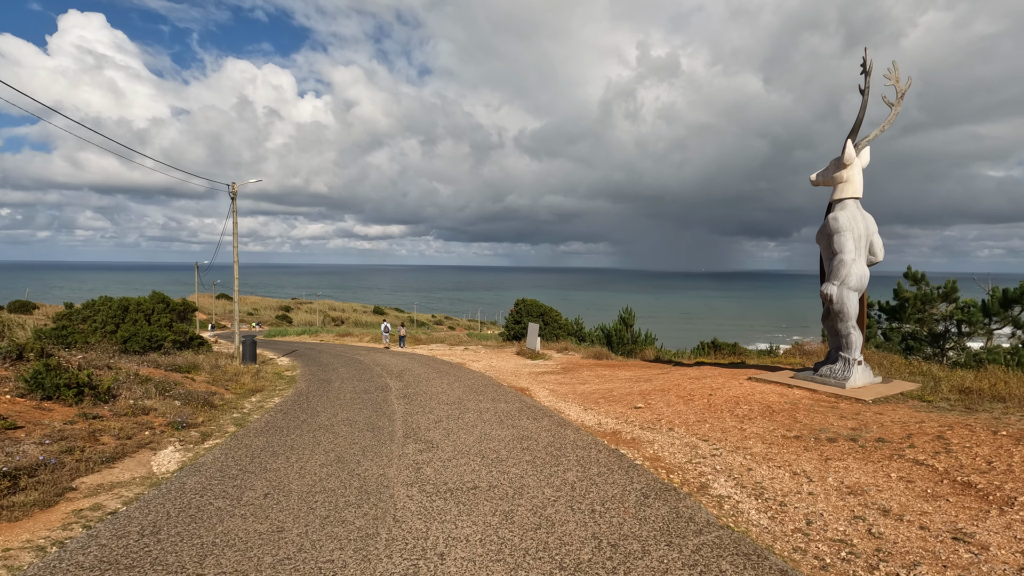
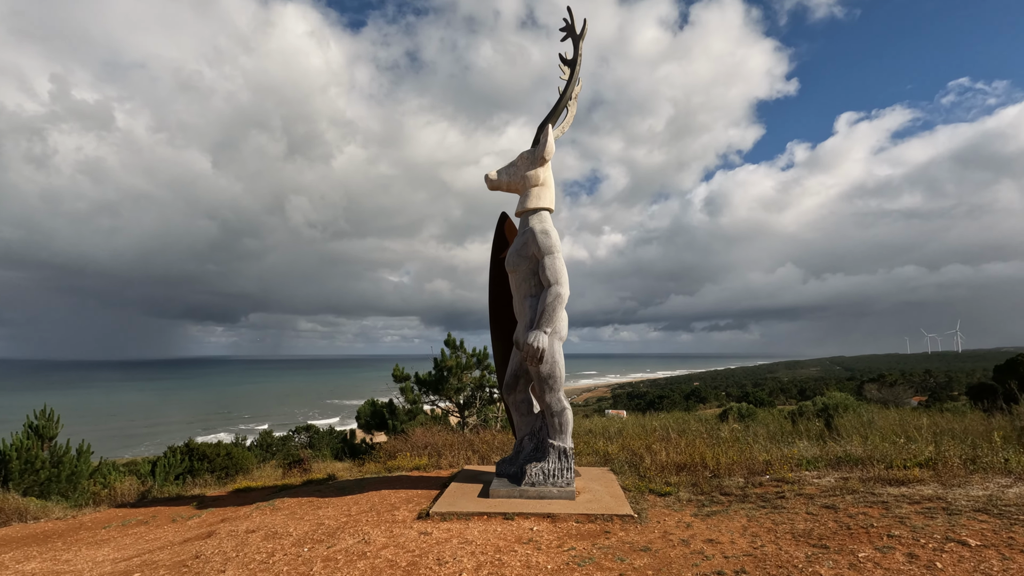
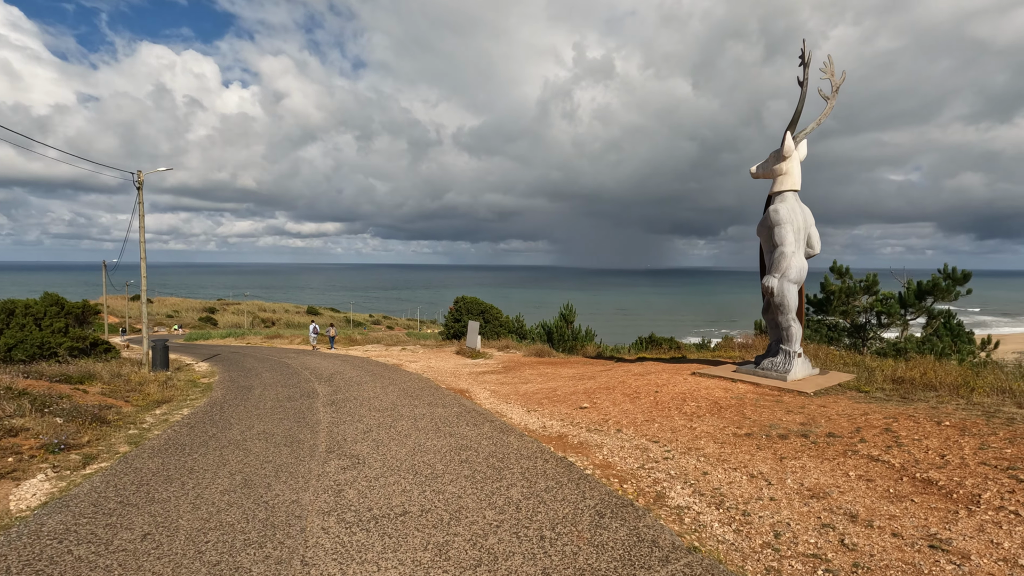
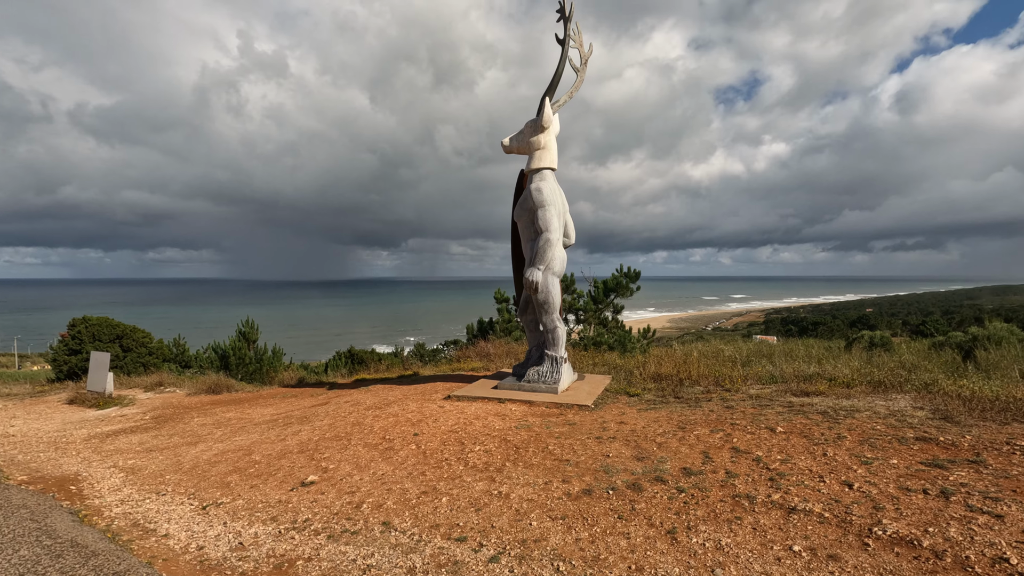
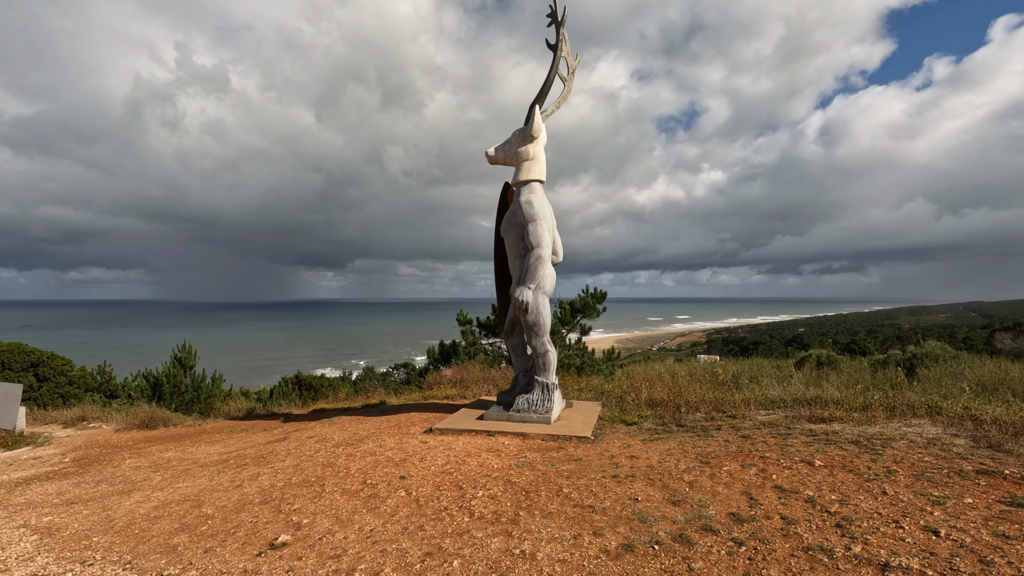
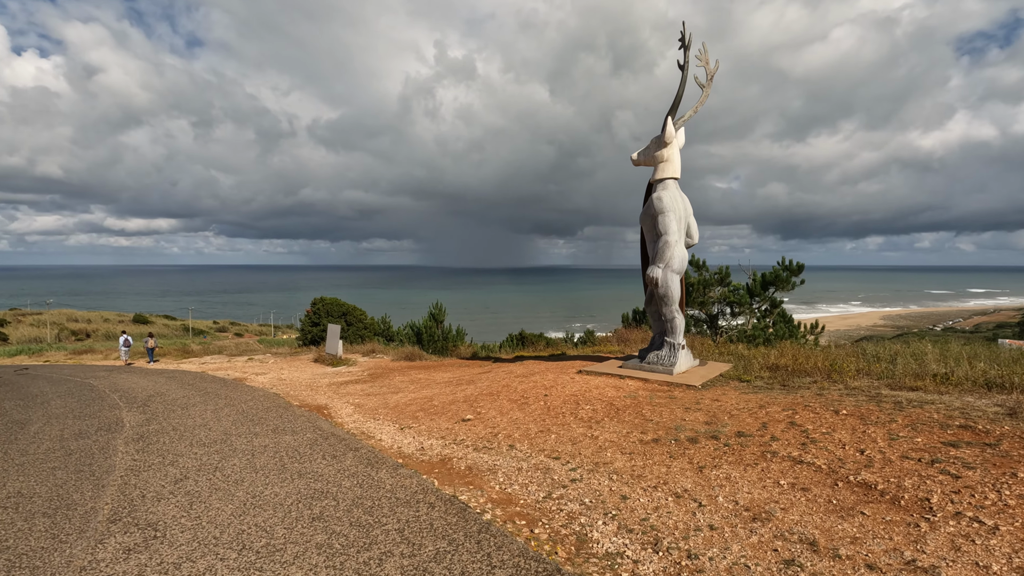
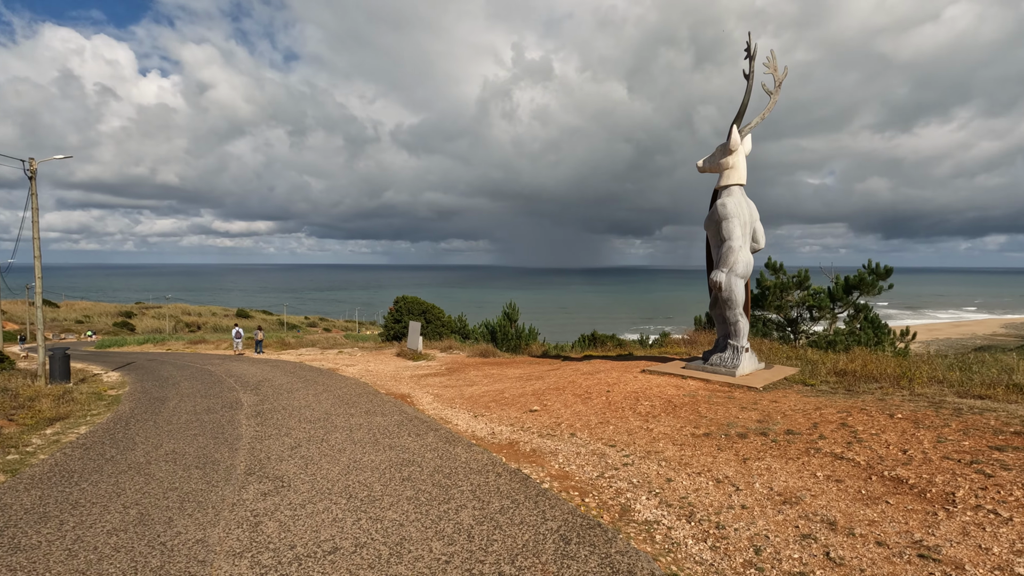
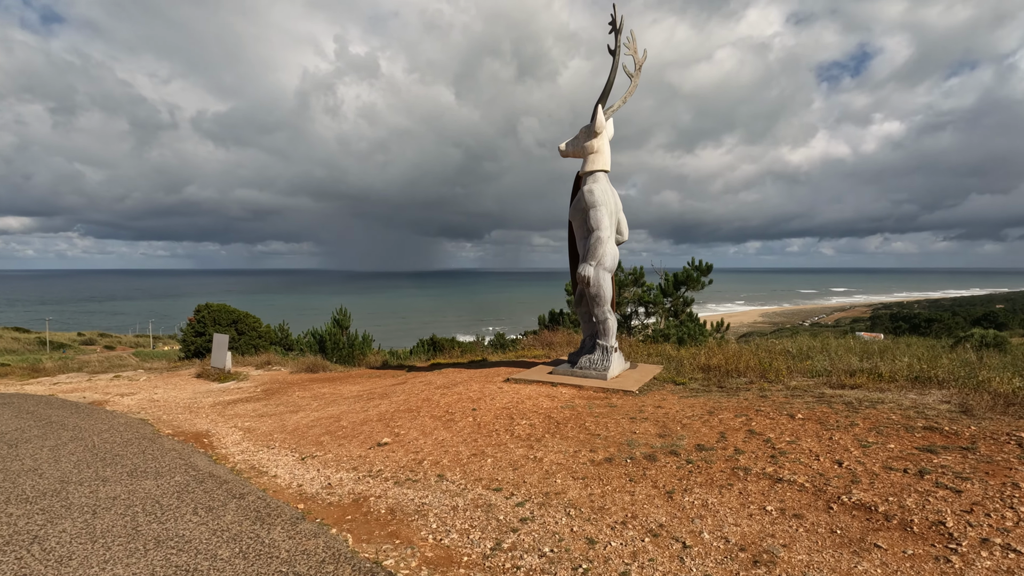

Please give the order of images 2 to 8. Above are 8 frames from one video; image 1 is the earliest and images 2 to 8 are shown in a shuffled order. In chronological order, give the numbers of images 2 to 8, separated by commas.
3, 7, 6, 8, 4, 5, 2
